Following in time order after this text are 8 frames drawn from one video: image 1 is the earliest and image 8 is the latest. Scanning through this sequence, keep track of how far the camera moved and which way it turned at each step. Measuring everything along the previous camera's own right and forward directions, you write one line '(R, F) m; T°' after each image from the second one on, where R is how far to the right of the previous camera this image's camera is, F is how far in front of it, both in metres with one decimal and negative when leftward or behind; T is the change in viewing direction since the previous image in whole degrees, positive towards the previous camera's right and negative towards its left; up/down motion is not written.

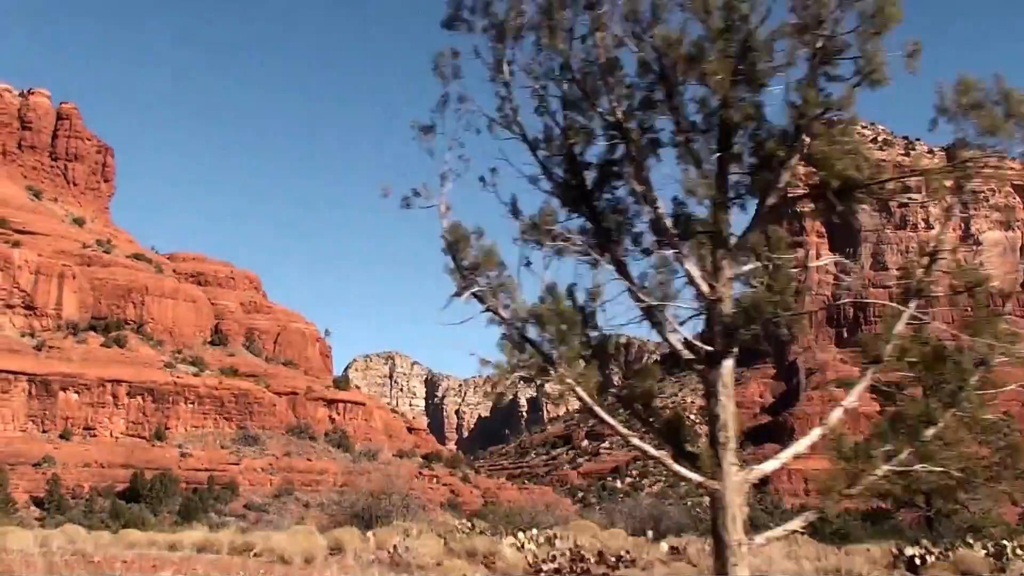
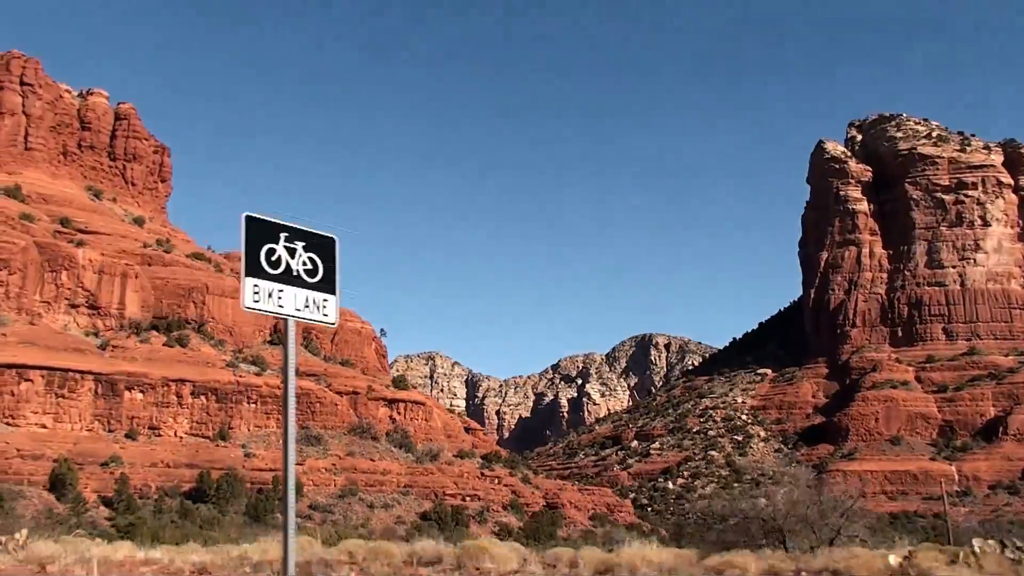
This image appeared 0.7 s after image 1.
(-0.9, +0.5) m; -2°
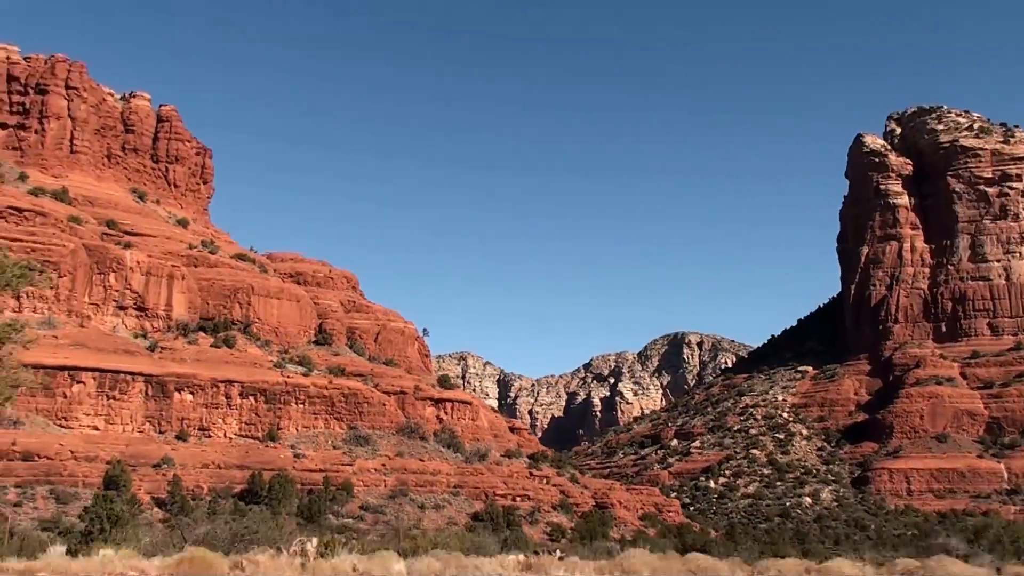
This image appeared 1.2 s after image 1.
(-0.7, +0.4) m; -2°
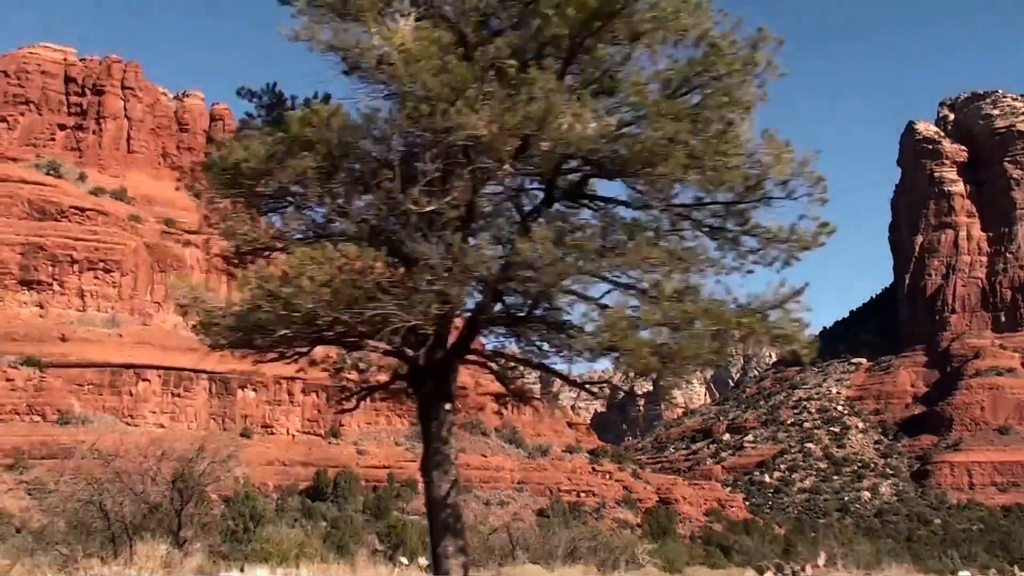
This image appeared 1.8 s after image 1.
(-0.8, +0.4) m; -2°
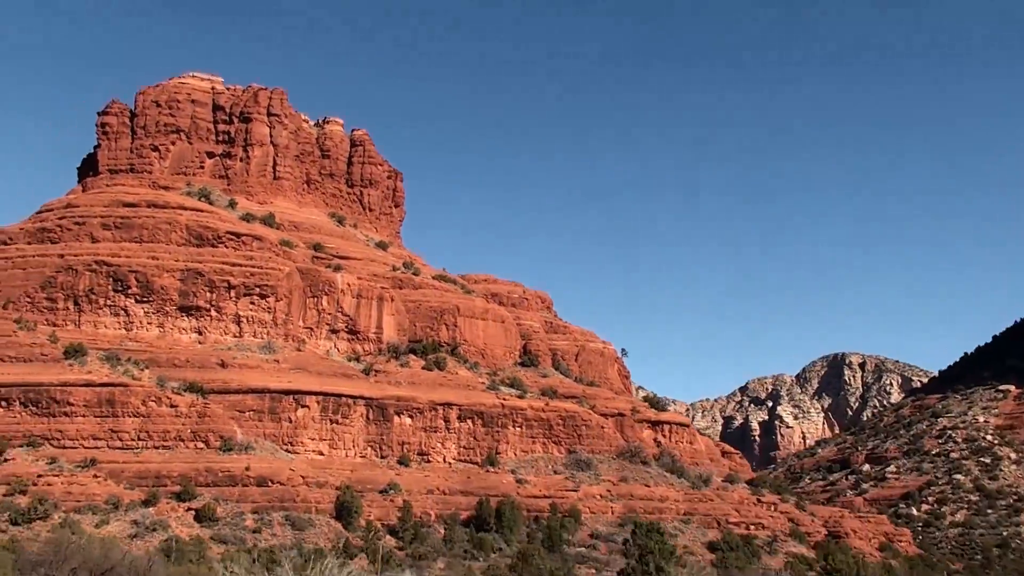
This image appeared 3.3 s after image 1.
(-1.9, +1.2) m; -5°
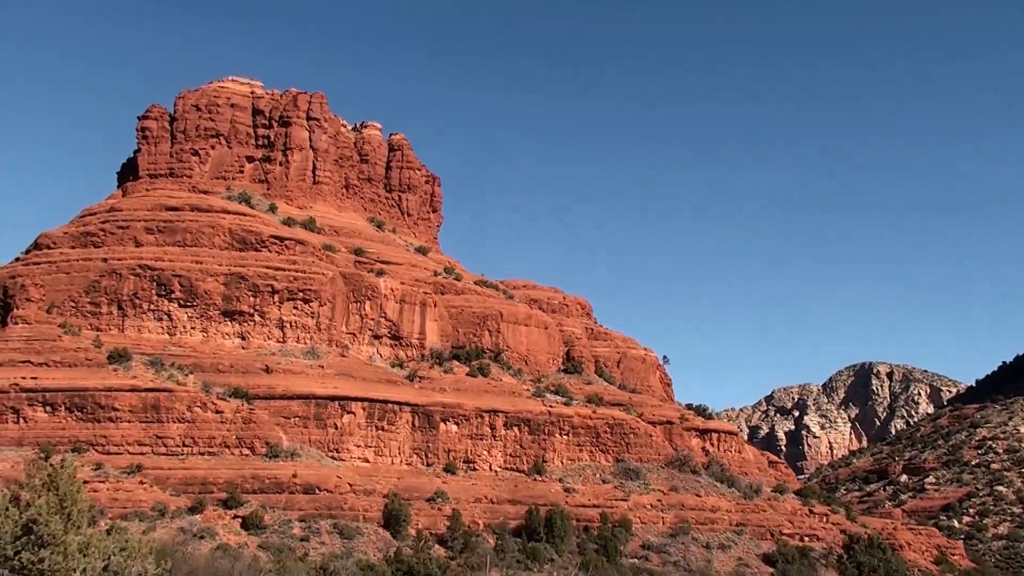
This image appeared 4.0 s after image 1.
(-0.8, +0.6) m; -1°
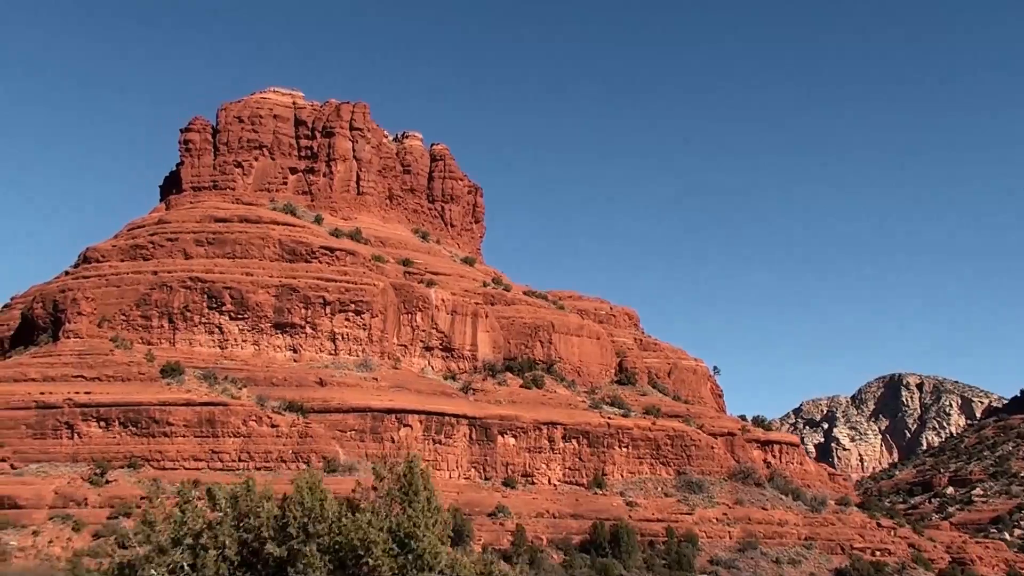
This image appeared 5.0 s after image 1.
(-1.1, +0.8) m; -1°
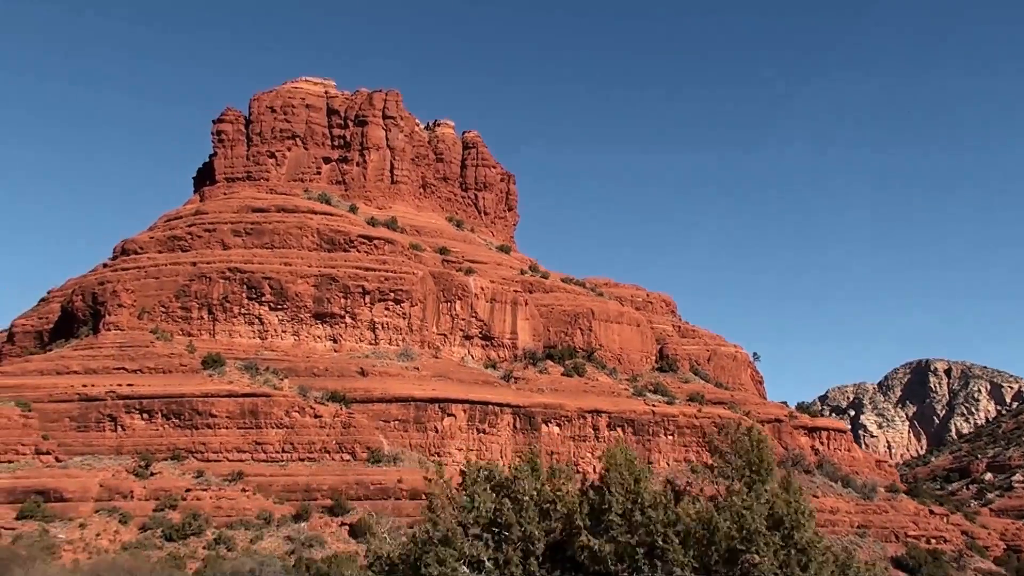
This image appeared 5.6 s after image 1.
(-0.6, +0.5) m; -1°
